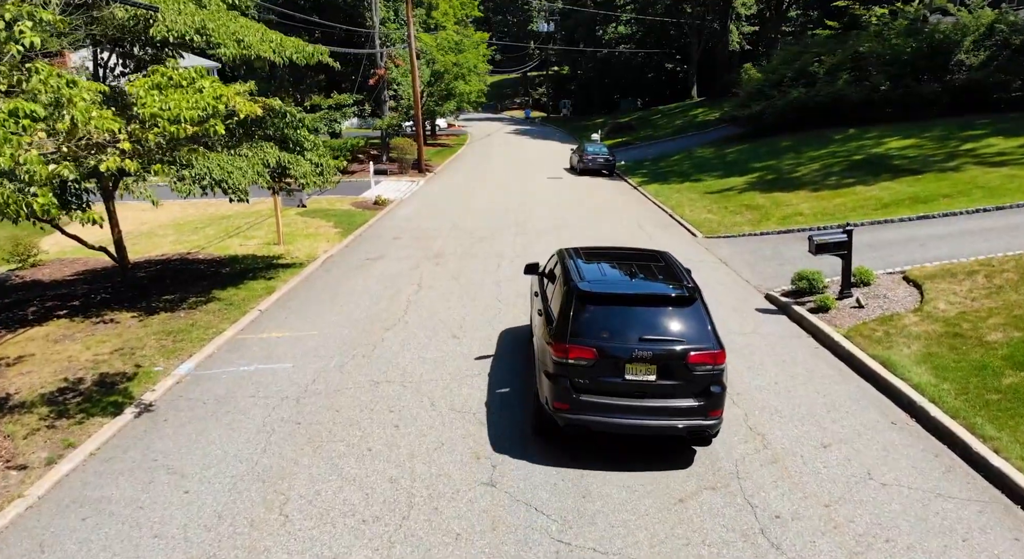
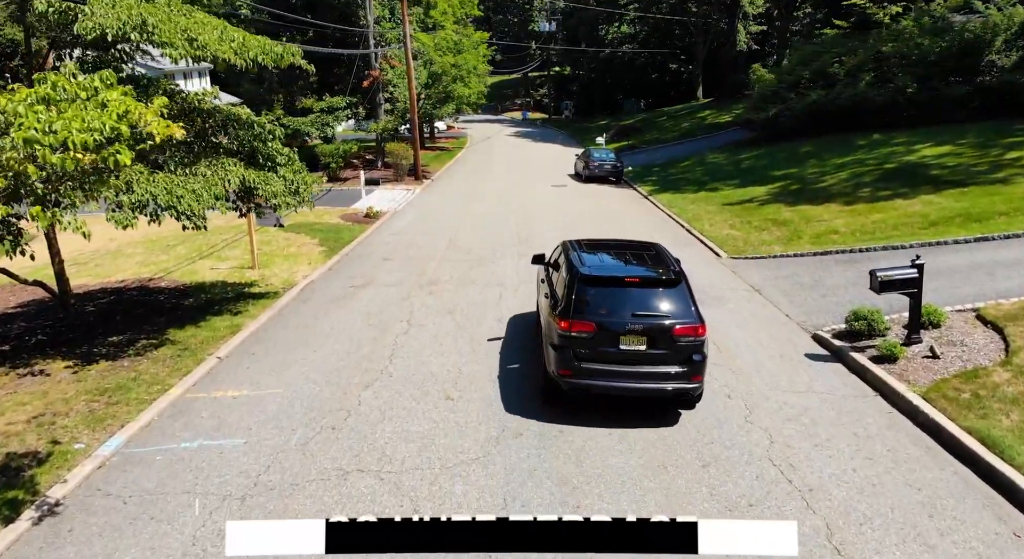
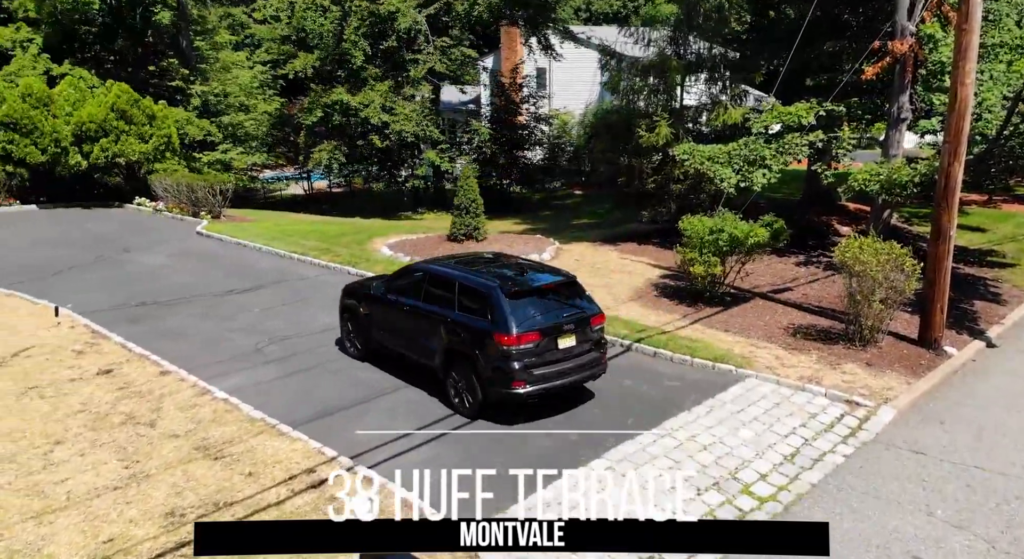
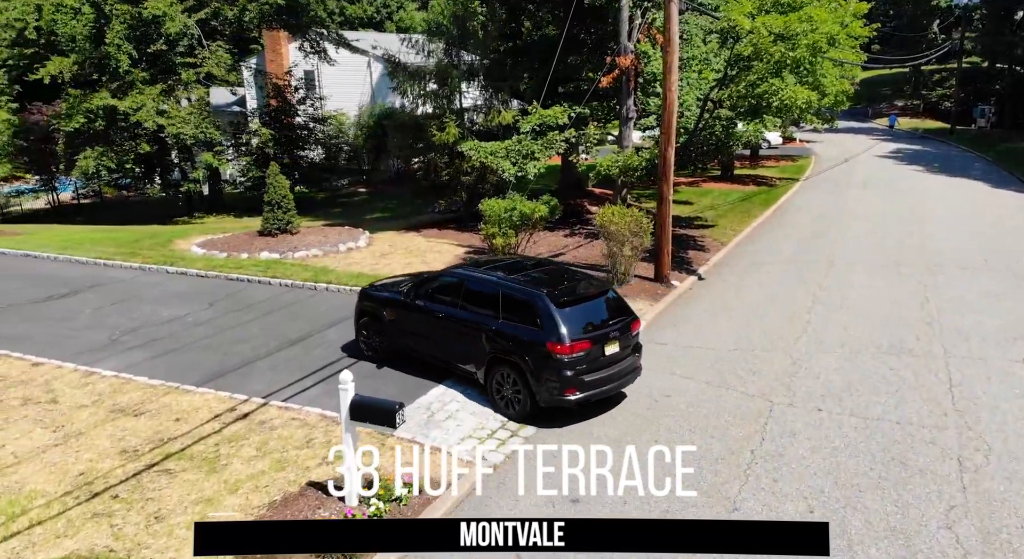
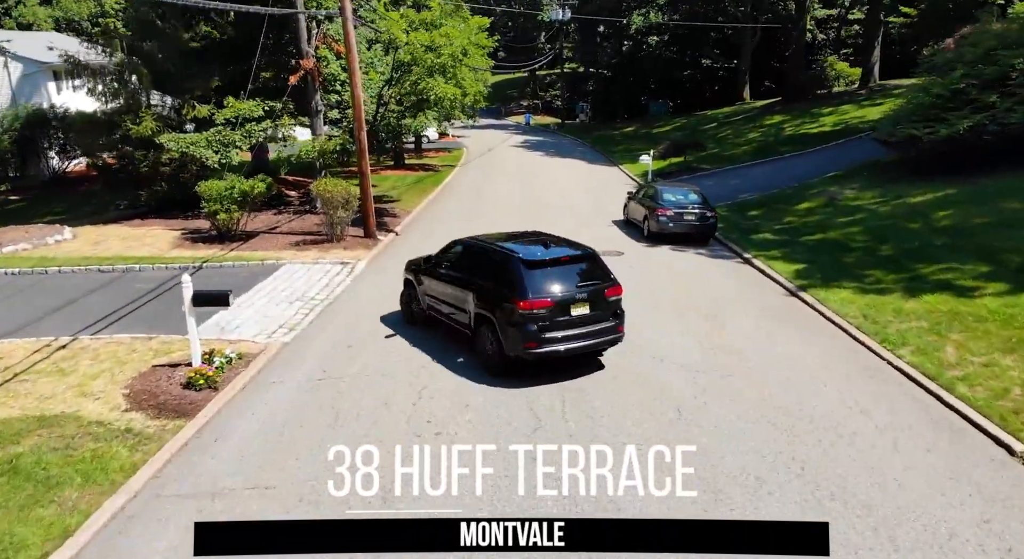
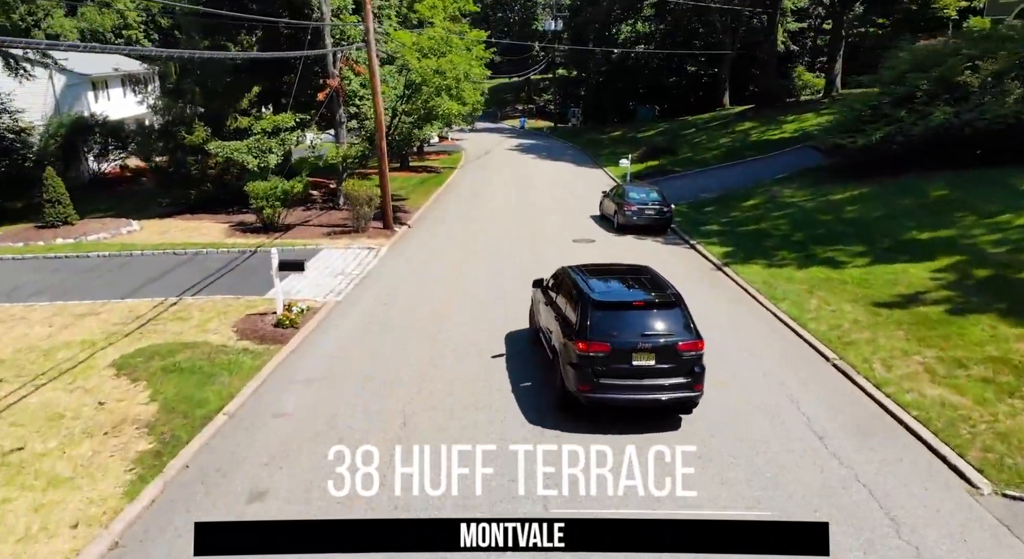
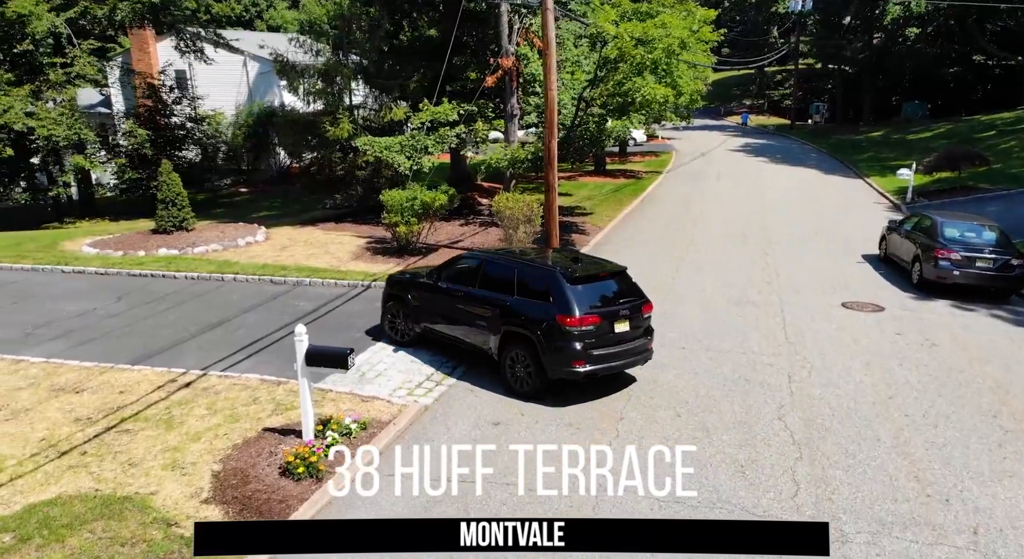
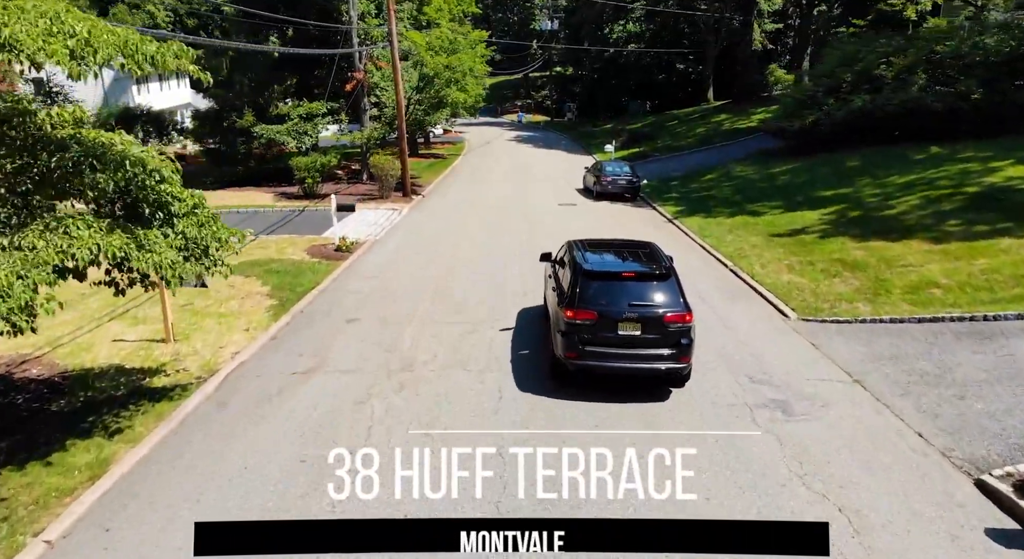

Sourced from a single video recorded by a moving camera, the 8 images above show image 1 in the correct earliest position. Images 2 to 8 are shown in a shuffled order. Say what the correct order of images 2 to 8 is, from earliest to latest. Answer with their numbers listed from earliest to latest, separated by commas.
2, 8, 6, 5, 7, 4, 3
